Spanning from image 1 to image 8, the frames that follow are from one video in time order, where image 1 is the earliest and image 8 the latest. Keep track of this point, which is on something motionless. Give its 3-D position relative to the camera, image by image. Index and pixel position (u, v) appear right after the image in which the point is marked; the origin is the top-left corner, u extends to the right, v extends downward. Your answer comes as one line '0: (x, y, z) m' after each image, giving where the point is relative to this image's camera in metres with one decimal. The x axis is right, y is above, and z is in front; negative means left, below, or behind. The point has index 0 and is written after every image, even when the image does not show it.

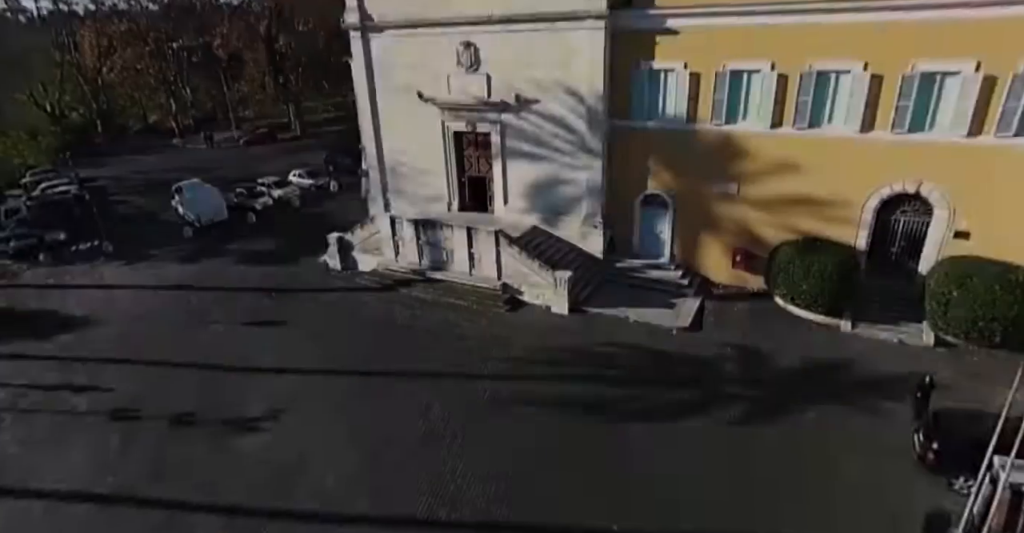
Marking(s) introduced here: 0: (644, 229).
0: (+4.4, +1.2, +18.9) m
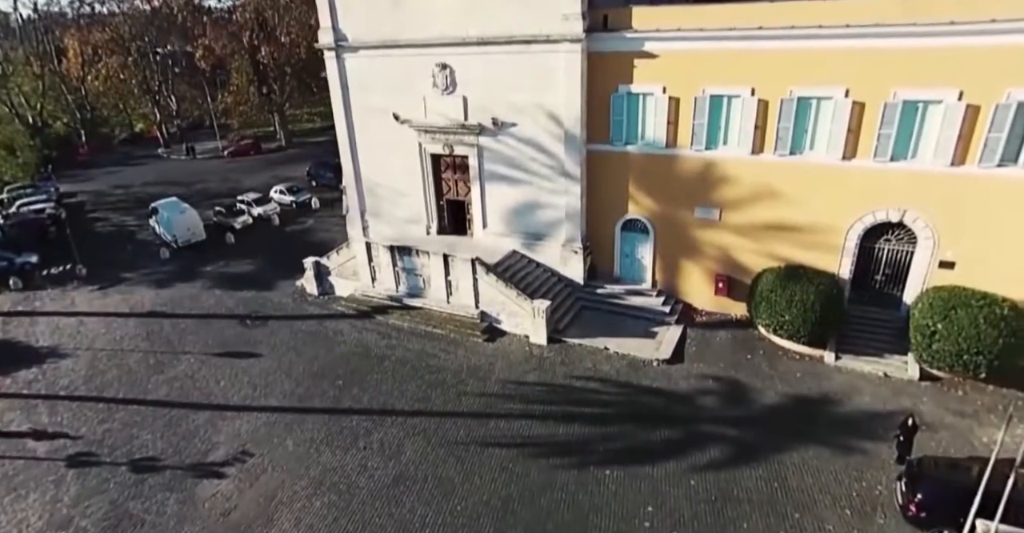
0: (+3.7, +0.4, +18.5) m
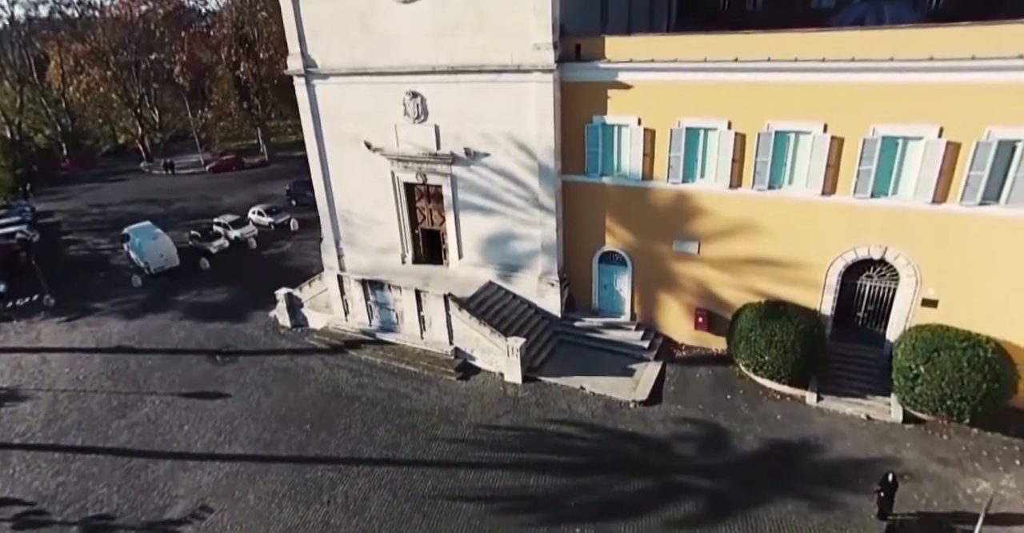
0: (+2.9, -0.6, +18.0) m
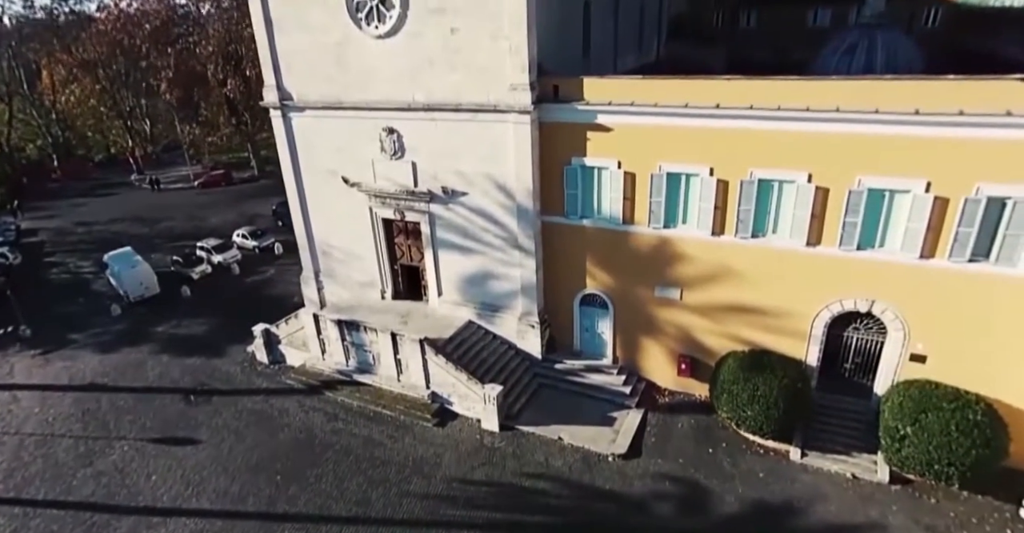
0: (+2.2, -1.9, +17.5) m
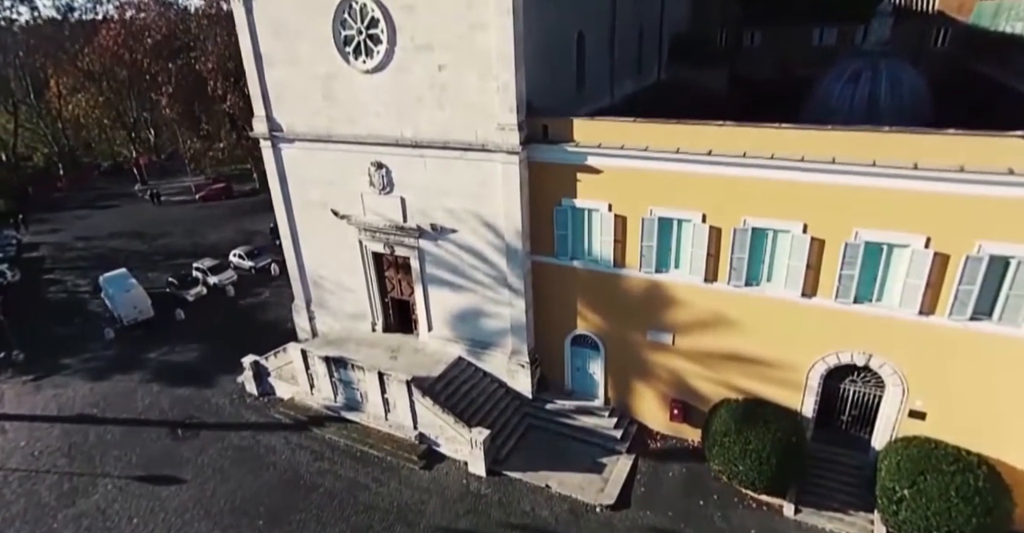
0: (+1.9, -3.0, +17.2) m
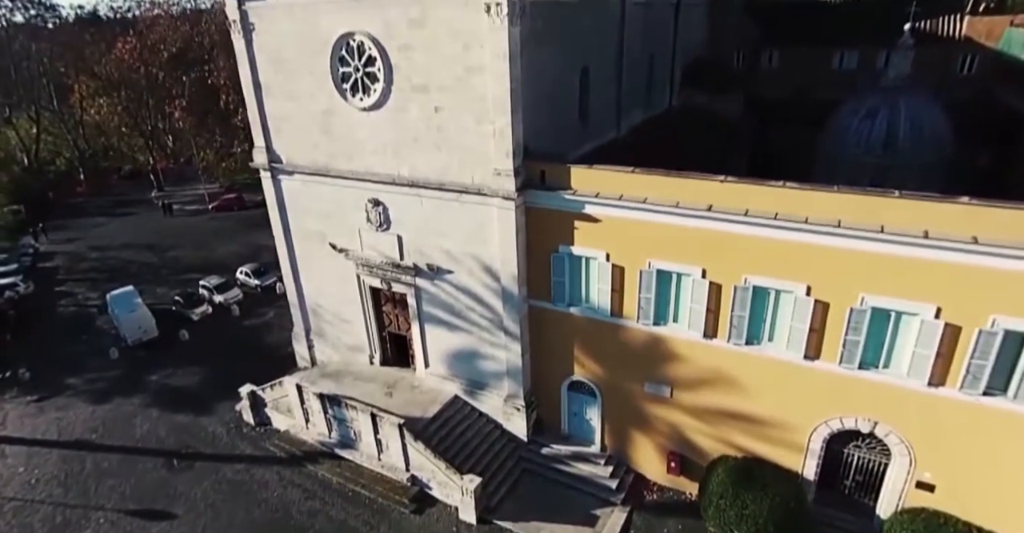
0: (+1.8, -4.3, +16.7) m
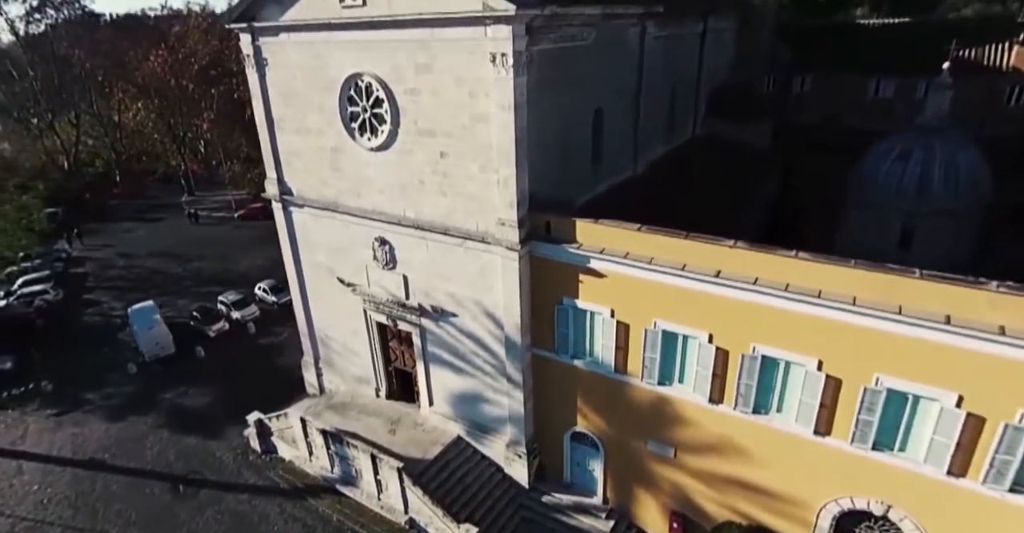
0: (+1.8, -5.6, +16.3) m
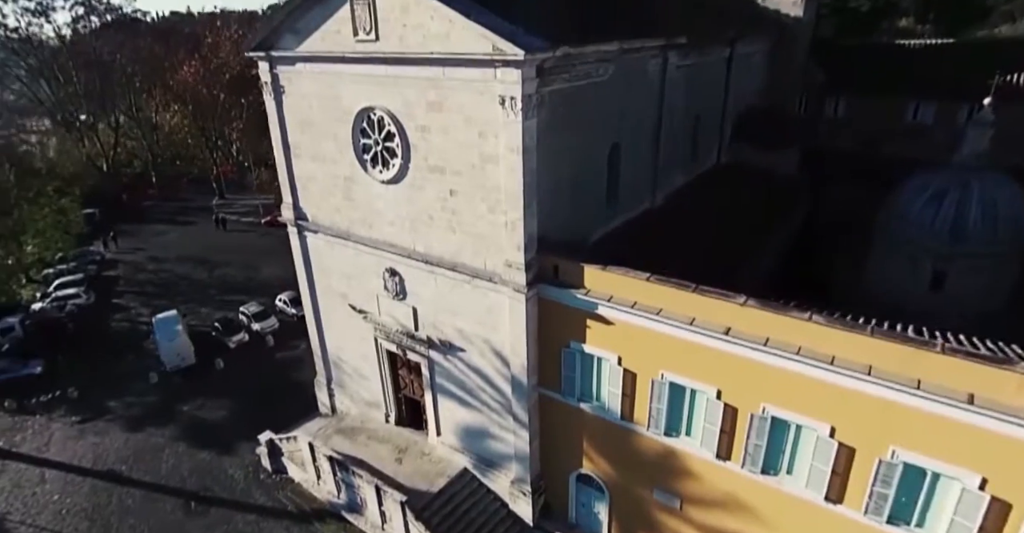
0: (+1.9, -6.6, +16.0) m
